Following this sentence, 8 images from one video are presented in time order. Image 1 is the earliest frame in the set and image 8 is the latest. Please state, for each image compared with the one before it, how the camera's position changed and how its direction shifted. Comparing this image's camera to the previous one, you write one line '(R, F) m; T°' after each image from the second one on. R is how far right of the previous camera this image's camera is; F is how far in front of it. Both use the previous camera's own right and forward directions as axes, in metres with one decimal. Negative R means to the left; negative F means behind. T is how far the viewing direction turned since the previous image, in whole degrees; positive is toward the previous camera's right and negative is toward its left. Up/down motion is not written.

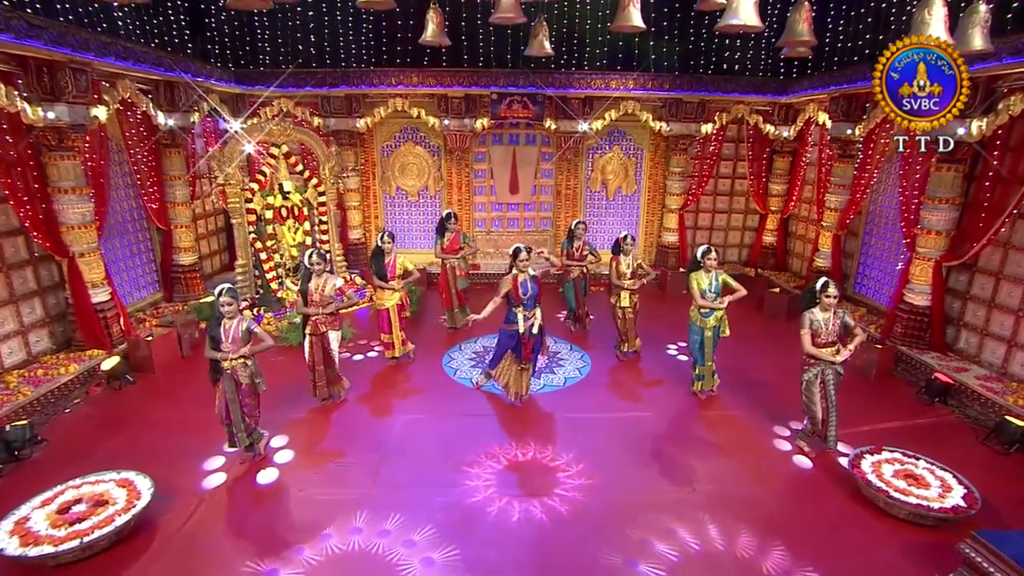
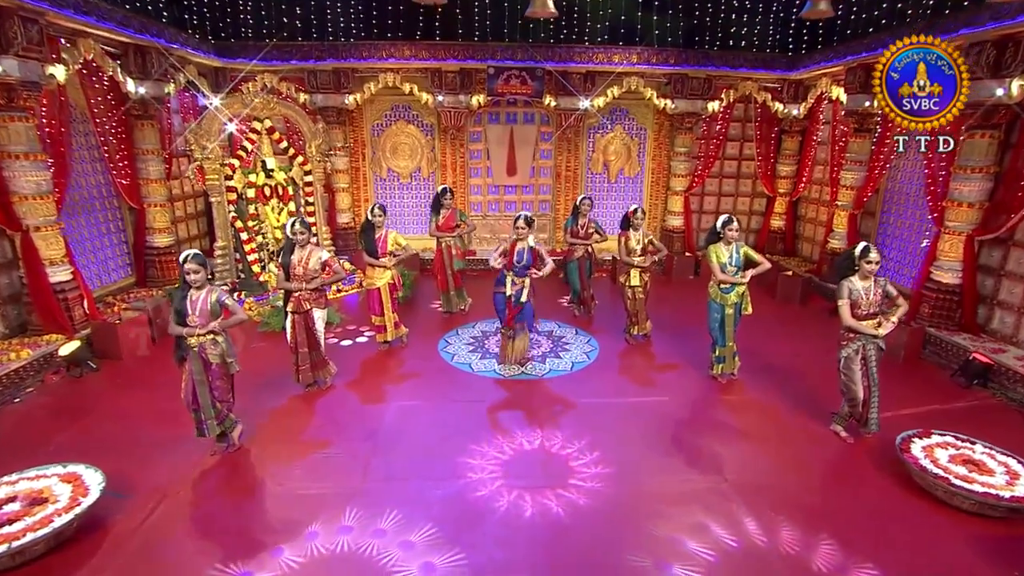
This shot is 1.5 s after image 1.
(-0.1, +0.5) m; +1°
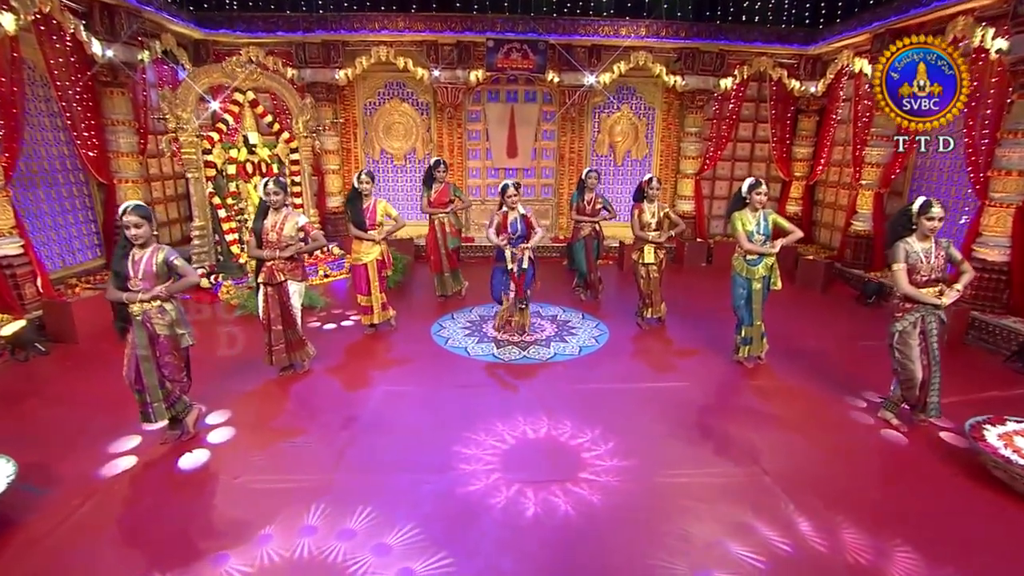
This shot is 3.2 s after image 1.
(0.0, +0.6) m; 0°
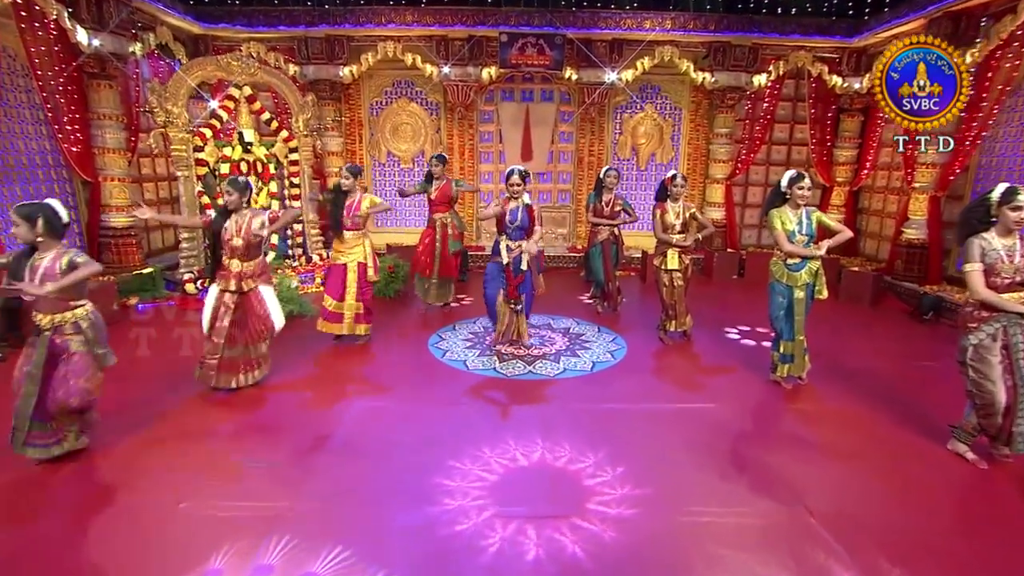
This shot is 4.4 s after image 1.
(+0.2, +0.7) m; -3°
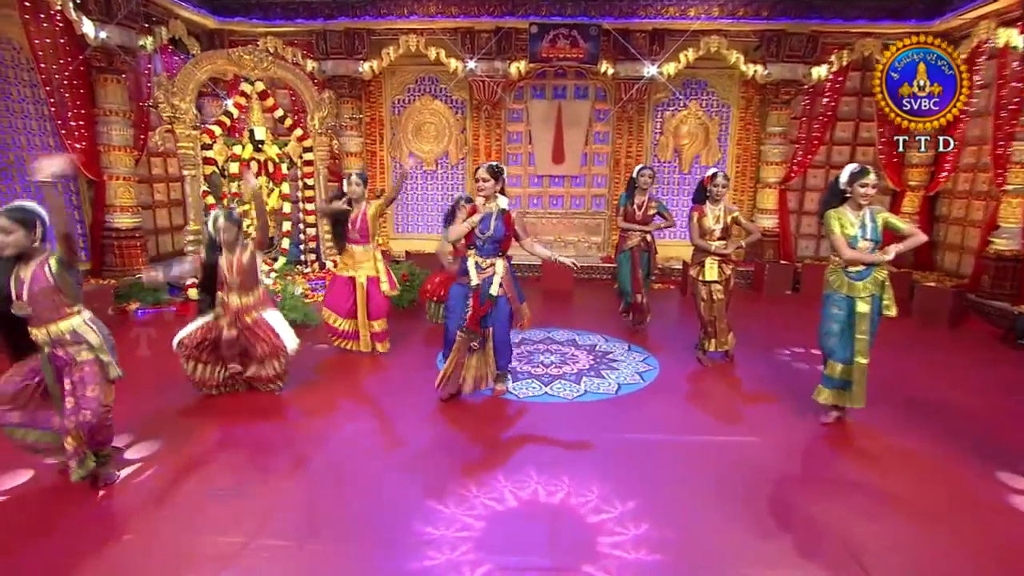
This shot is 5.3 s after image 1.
(+0.3, +0.7) m; -5°
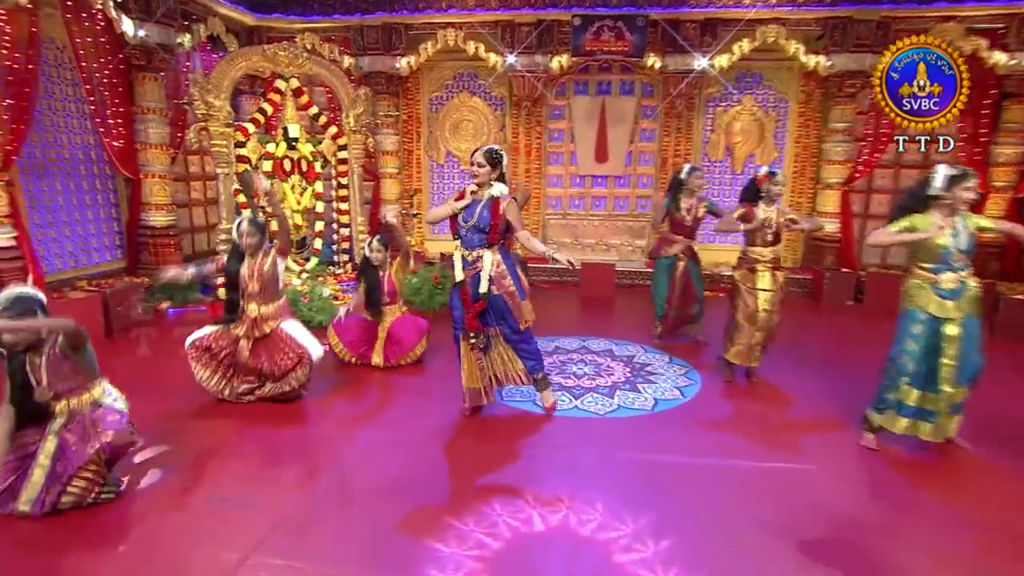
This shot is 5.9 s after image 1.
(+0.1, +0.3) m; -5°
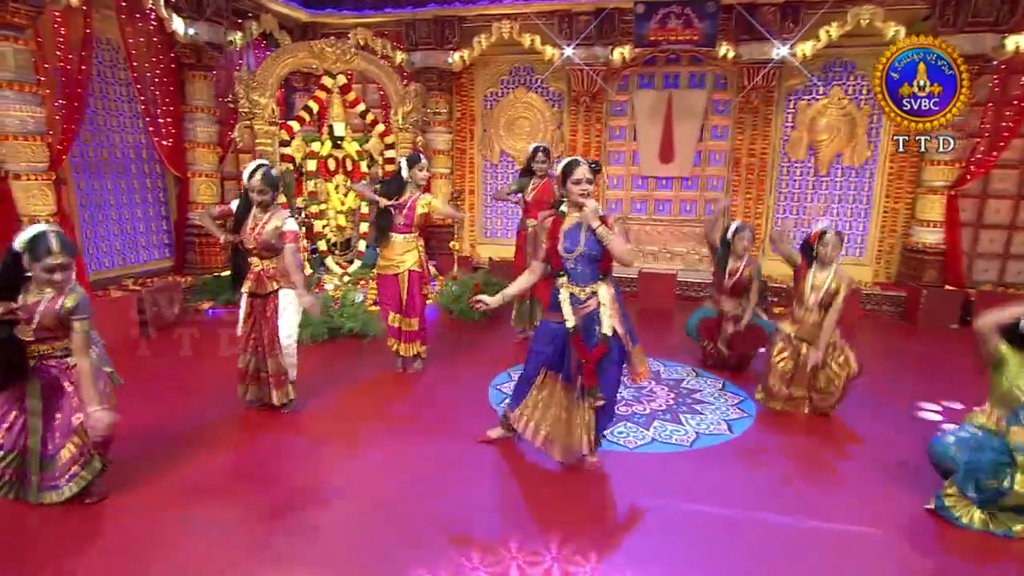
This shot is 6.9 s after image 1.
(+0.3, +0.5) m; -7°
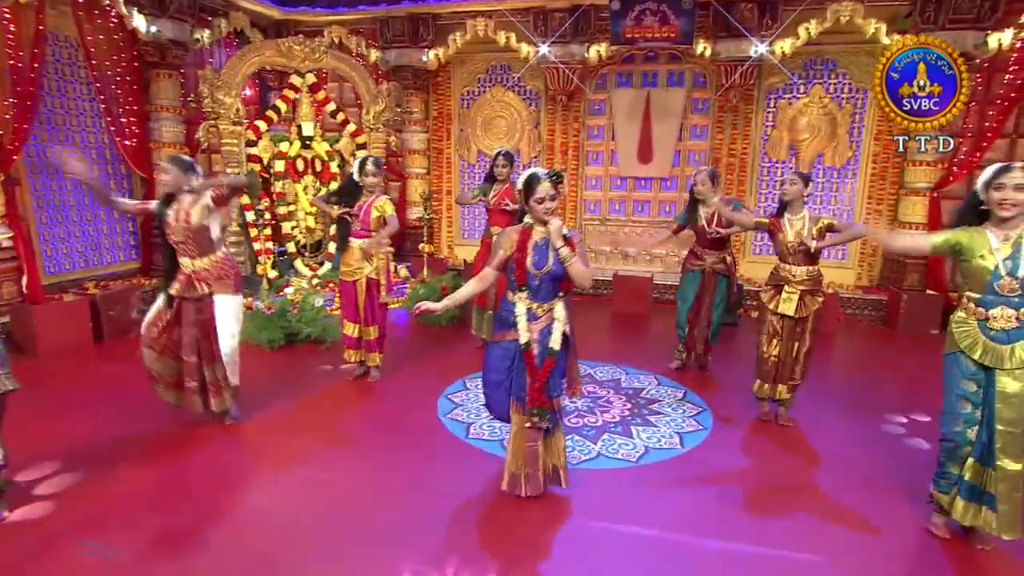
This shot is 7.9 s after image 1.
(+0.4, +0.1) m; 0°
